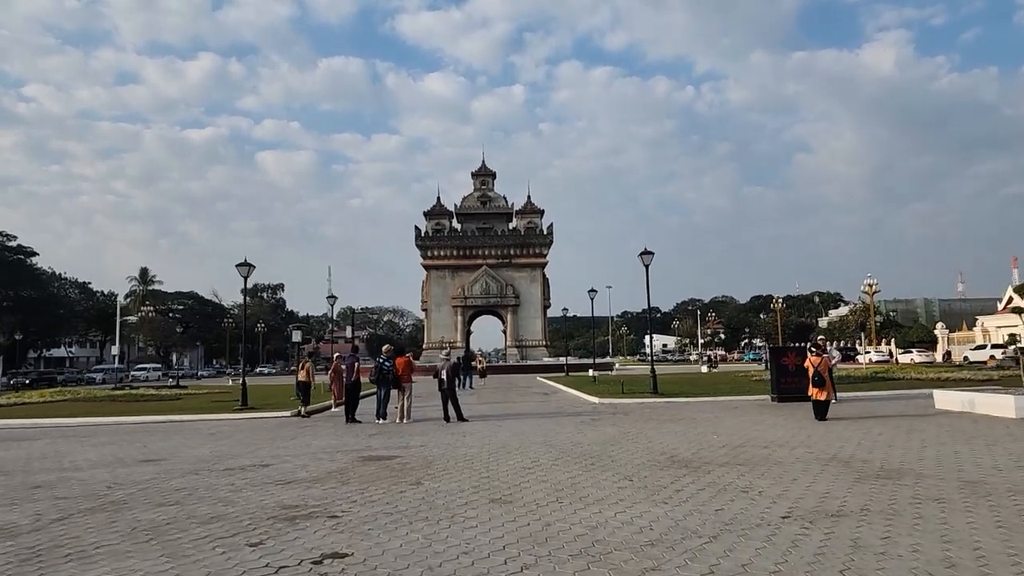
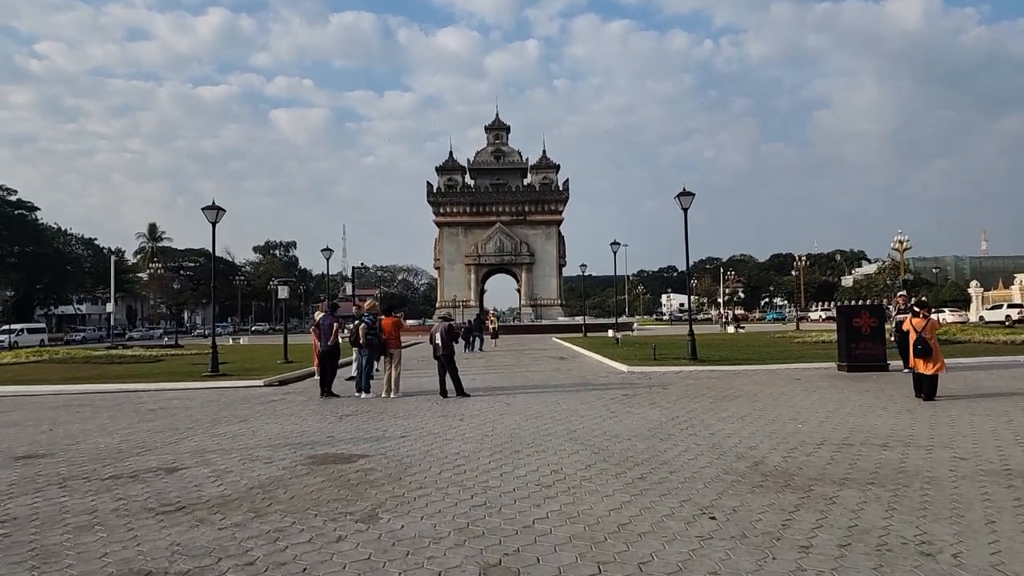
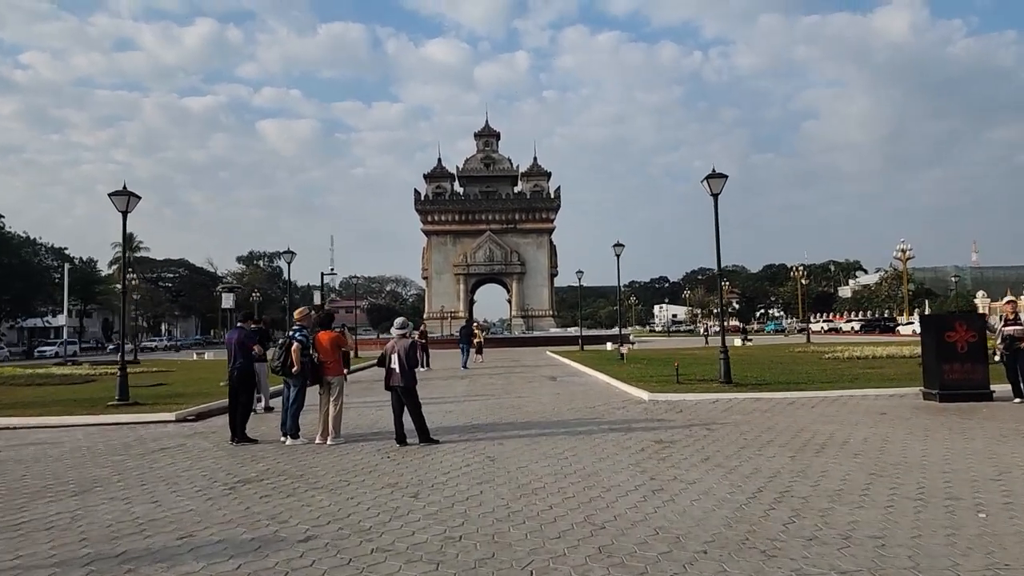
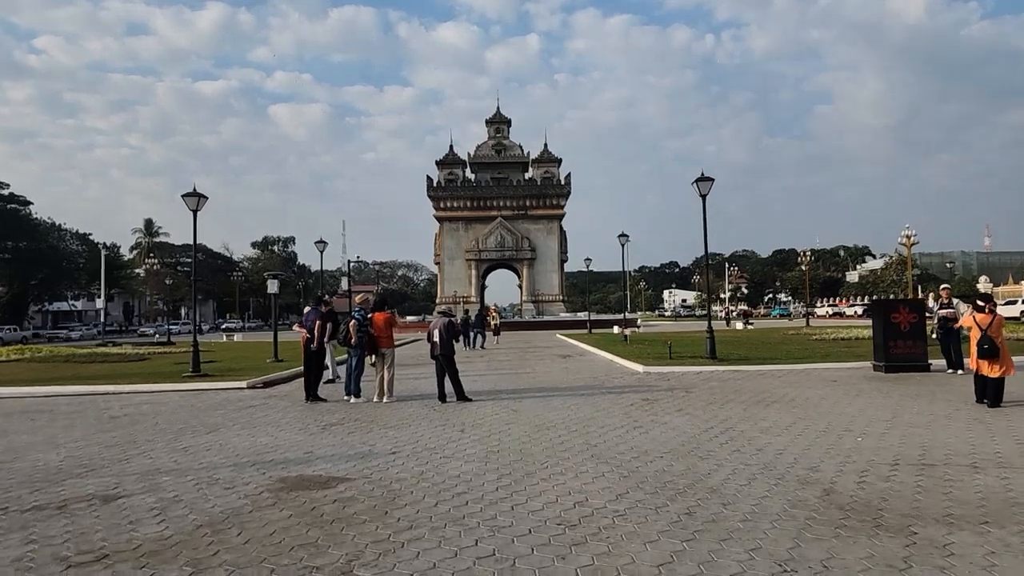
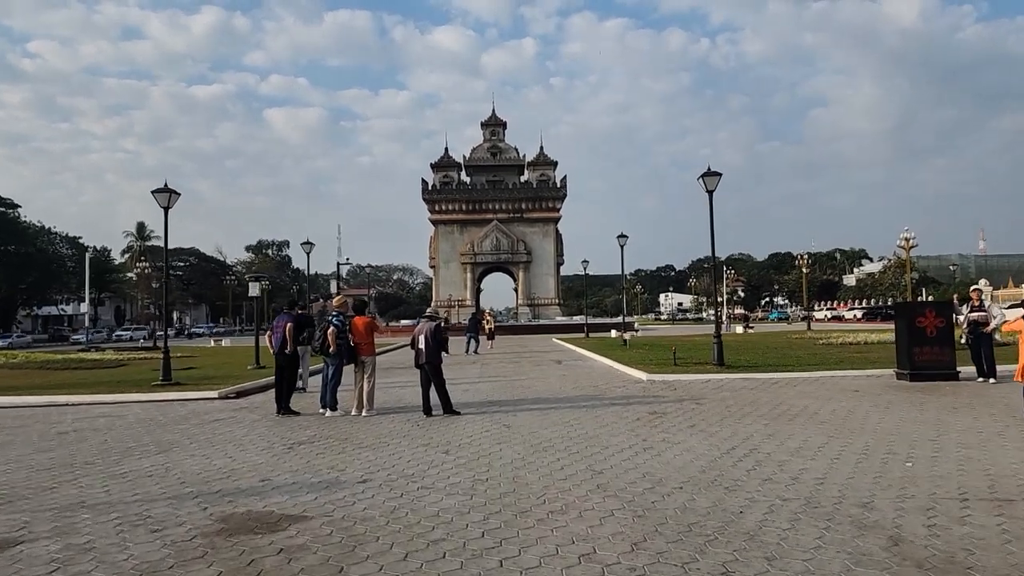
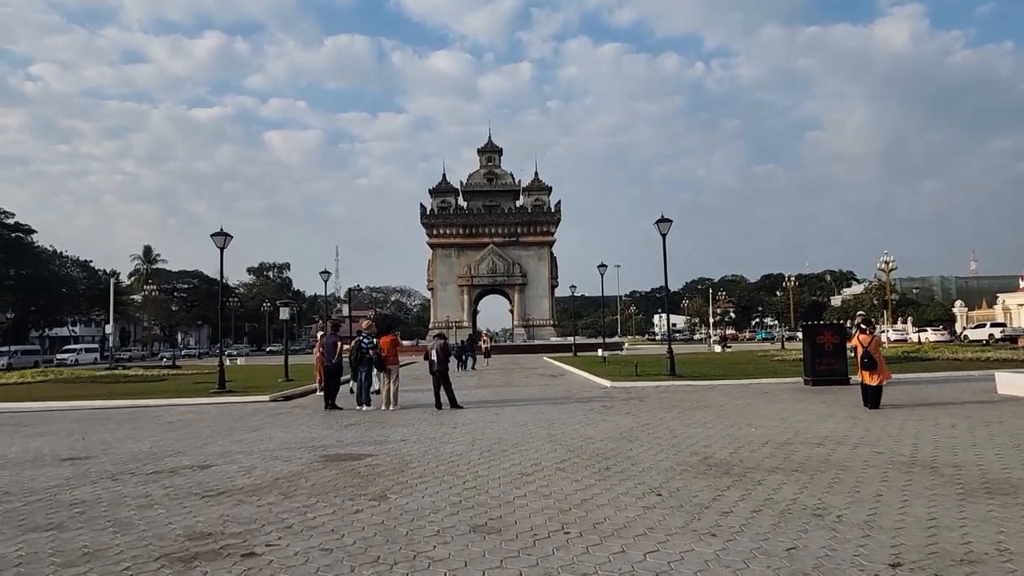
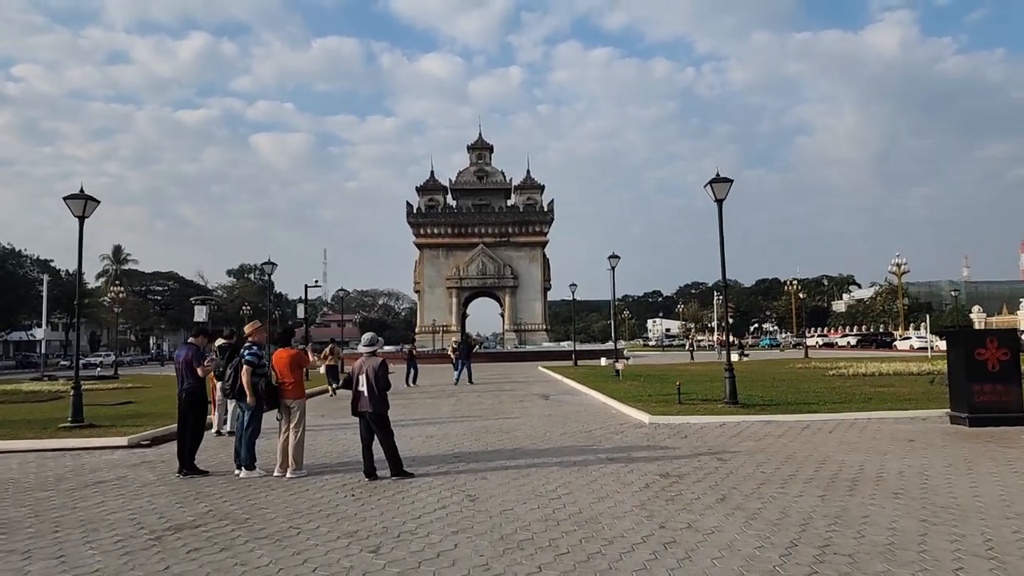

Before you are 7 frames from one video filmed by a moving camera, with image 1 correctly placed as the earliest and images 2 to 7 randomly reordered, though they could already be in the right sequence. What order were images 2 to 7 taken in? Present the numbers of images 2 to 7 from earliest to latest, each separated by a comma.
6, 2, 4, 5, 3, 7
